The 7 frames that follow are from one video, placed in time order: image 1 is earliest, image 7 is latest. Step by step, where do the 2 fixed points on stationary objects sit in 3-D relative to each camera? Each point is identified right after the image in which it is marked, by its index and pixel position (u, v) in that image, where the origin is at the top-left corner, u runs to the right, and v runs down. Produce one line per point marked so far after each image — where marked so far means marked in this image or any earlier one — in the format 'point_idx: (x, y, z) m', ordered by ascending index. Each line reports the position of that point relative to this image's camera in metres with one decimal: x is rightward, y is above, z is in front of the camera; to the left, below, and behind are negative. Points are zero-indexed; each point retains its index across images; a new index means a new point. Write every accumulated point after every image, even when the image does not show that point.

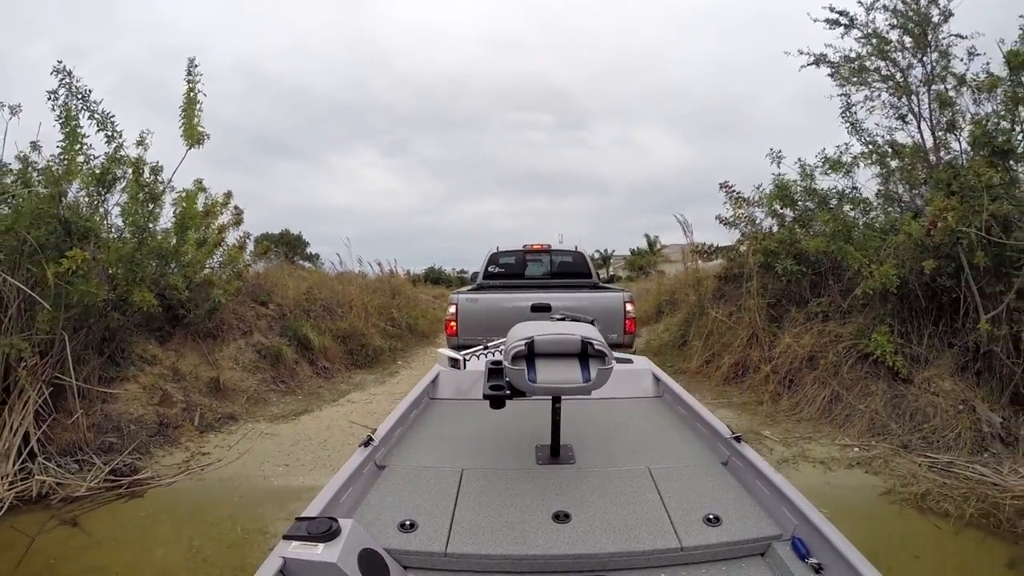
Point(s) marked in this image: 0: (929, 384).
0: (+3.2, -0.7, +4.5) m
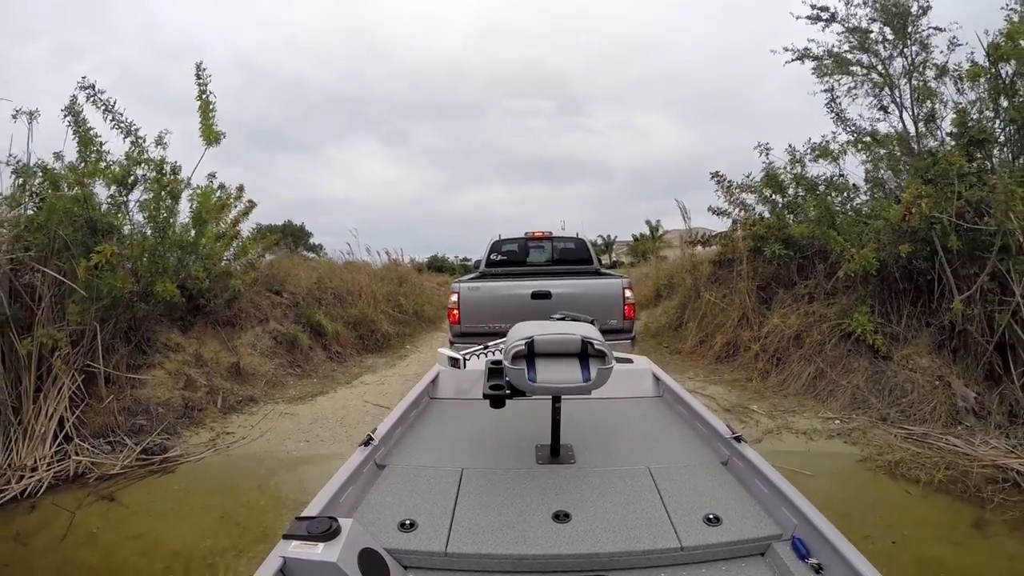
0: (+3.2, -0.6, +4.8) m
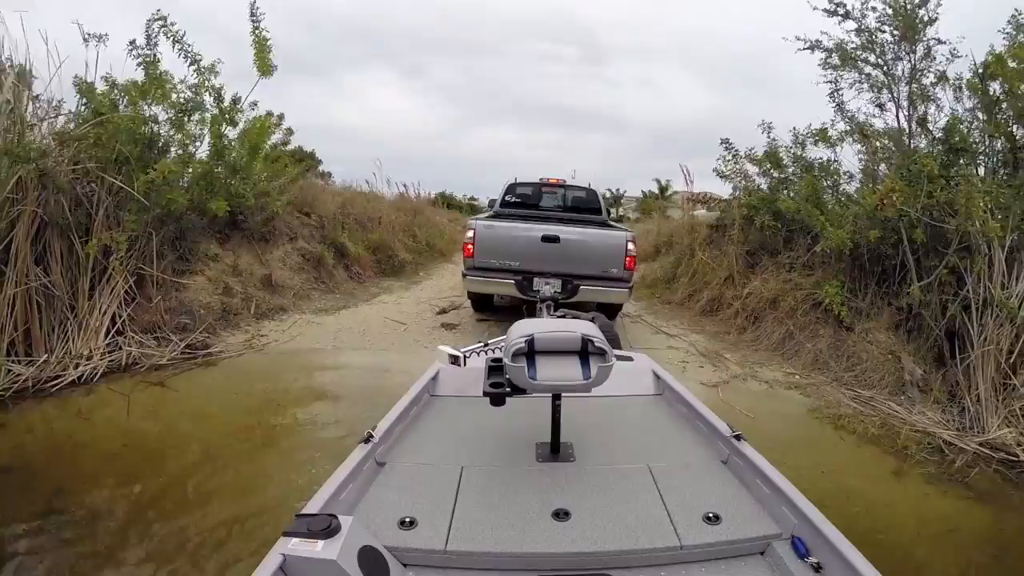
0: (+3.3, -0.4, +5.4) m
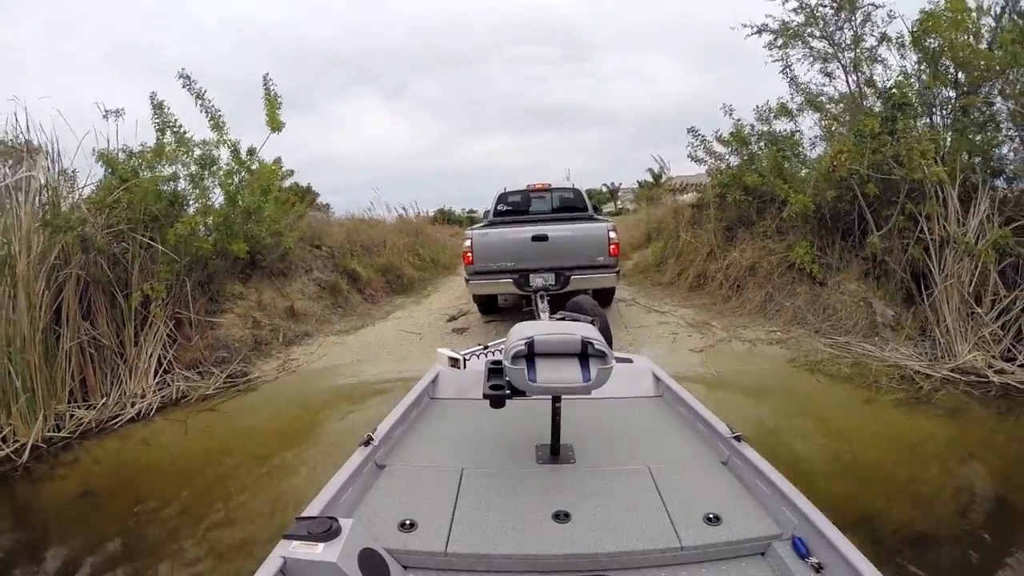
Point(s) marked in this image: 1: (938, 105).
0: (+3.3, 0.0, +5.9) m
1: (+4.6, +2.0, +6.2) m
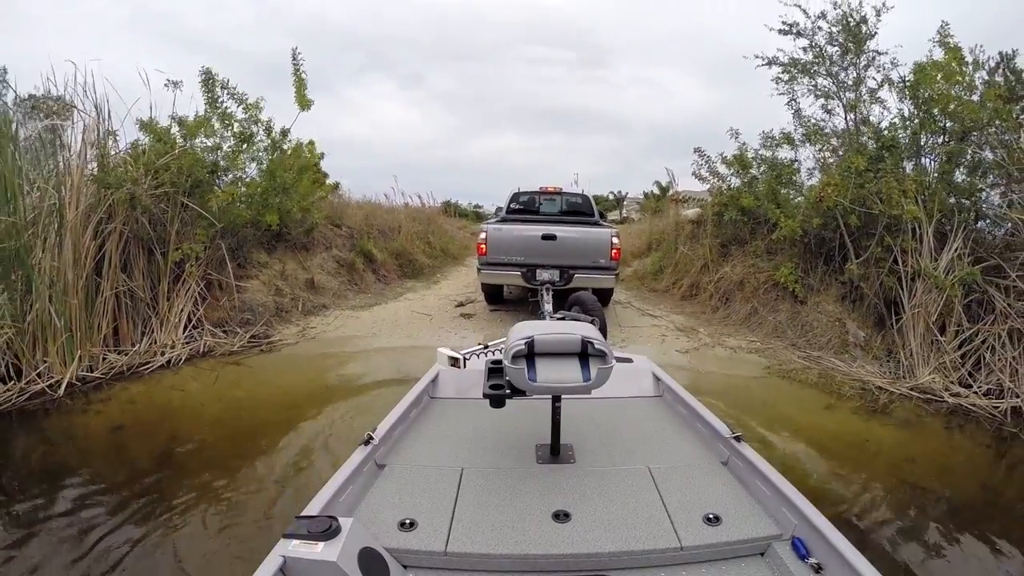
0: (+3.3, -0.2, +6.4) m
1: (+4.8, +1.6, +6.7) m
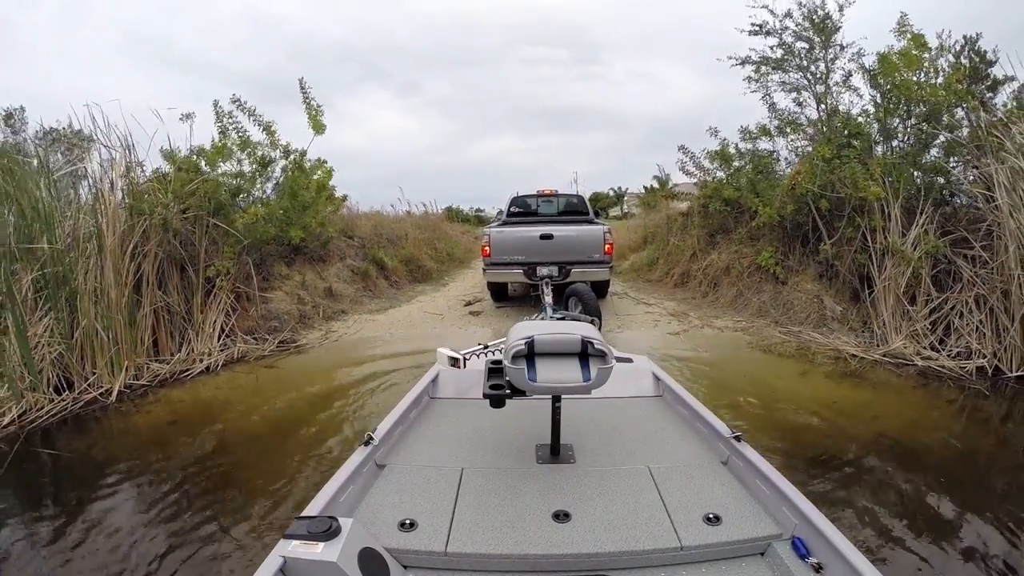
0: (+3.4, 0.0, +6.9) m
1: (+4.7, +1.9, +7.2) m
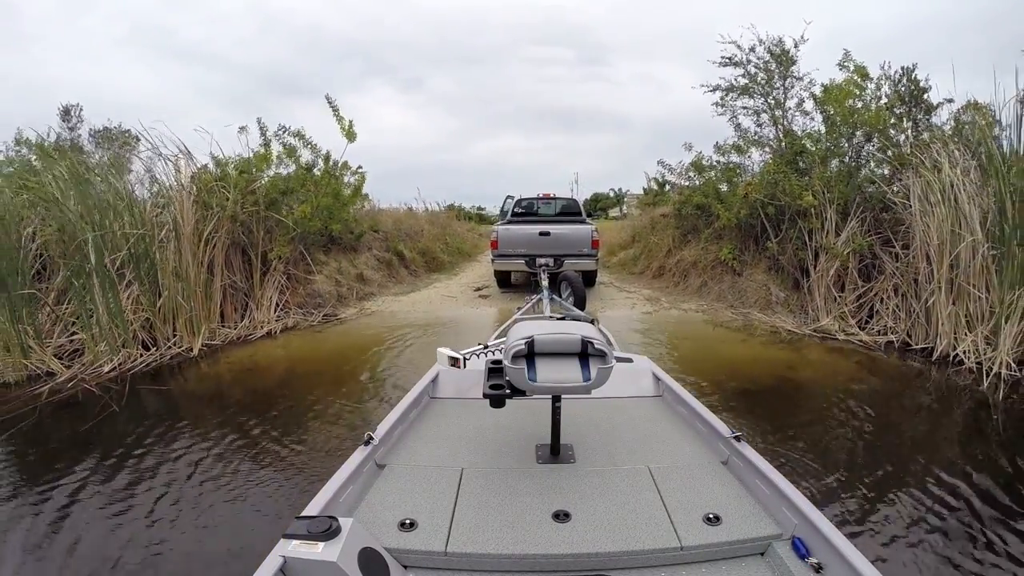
0: (+3.4, +0.2, +8.3) m
1: (+4.8, +2.0, +8.7) m
